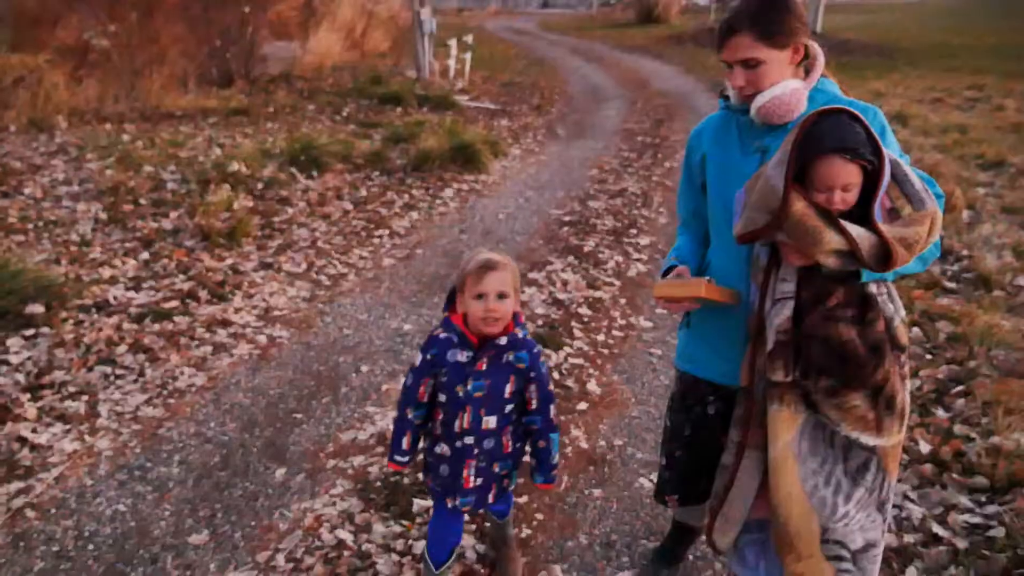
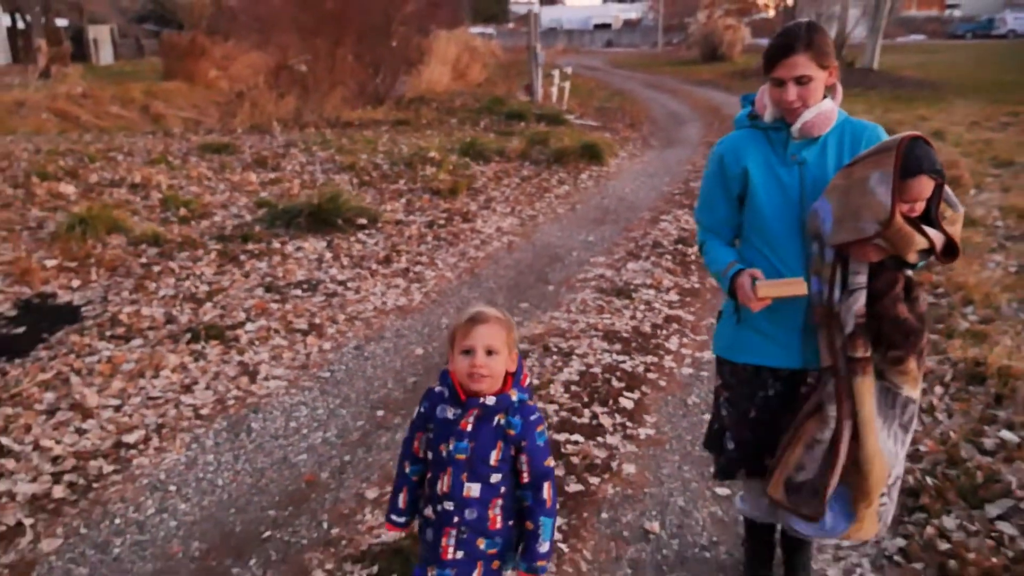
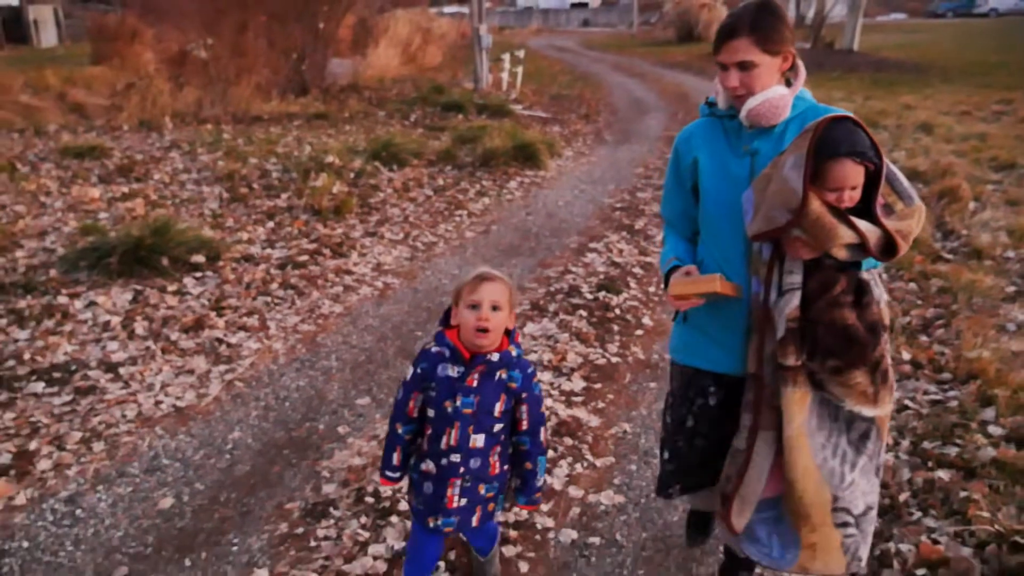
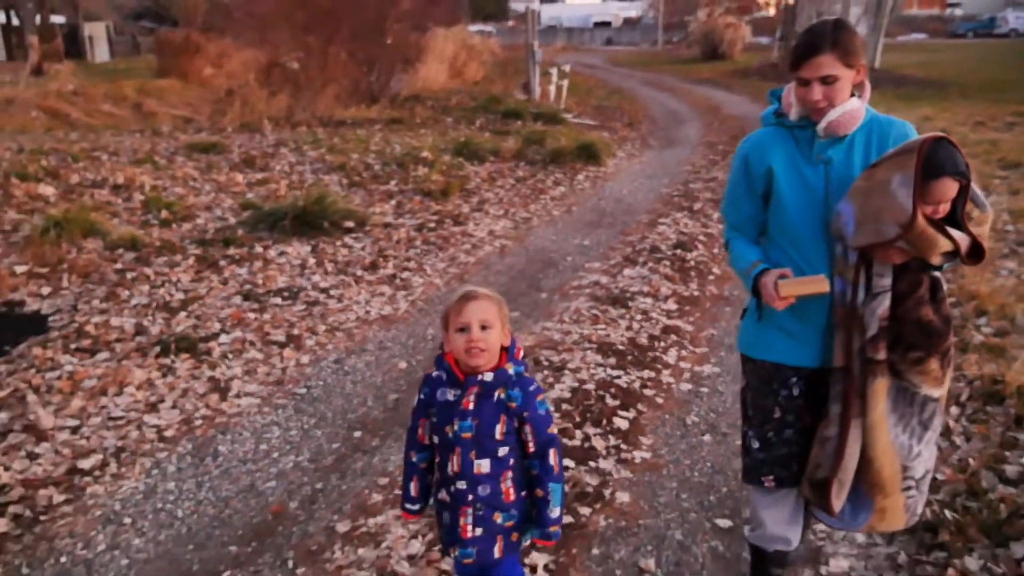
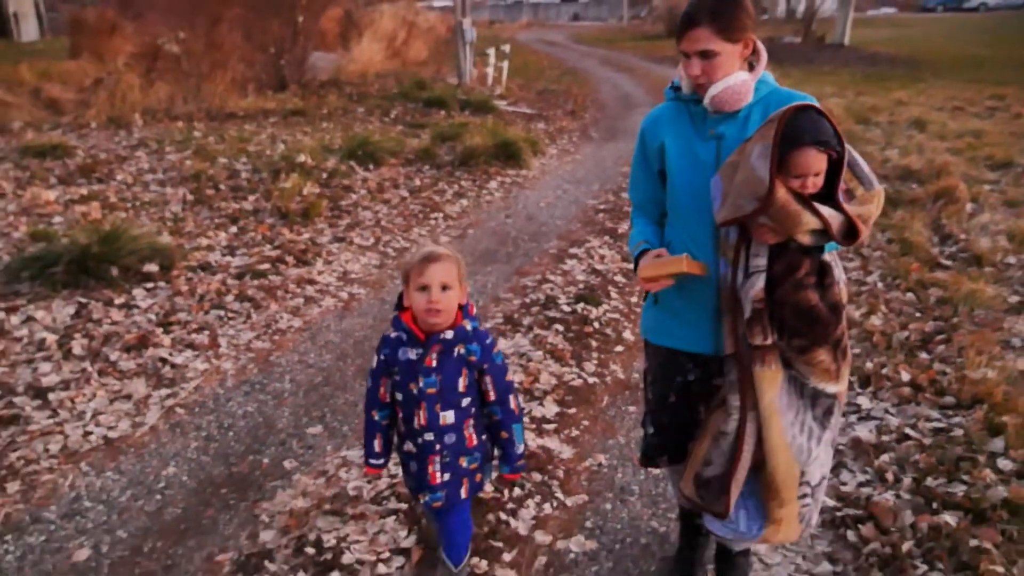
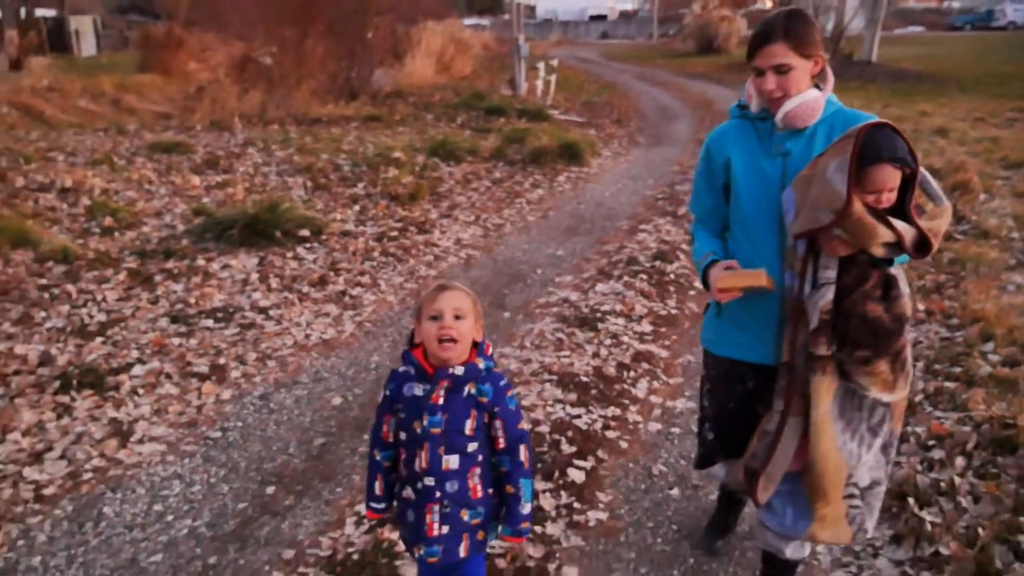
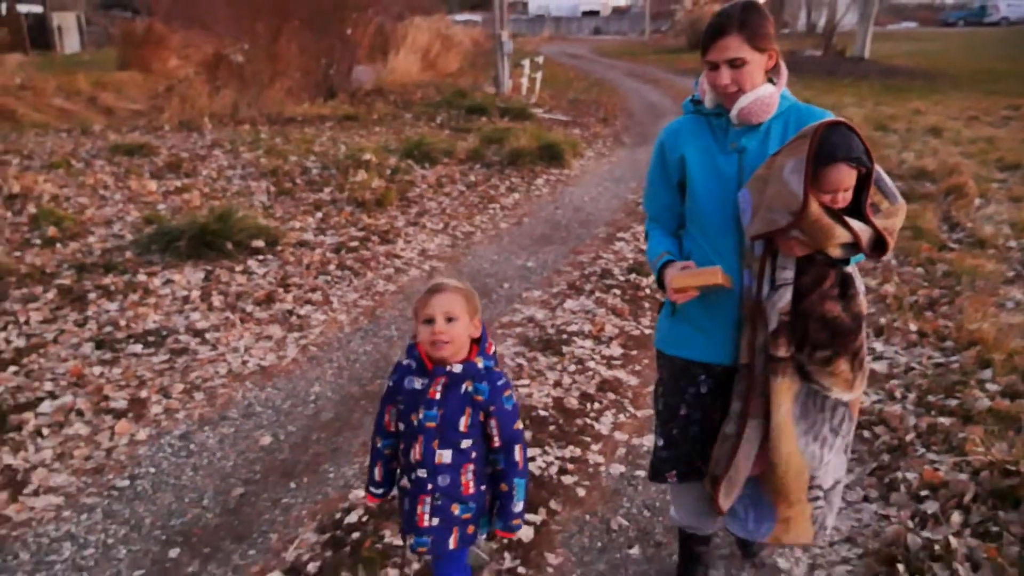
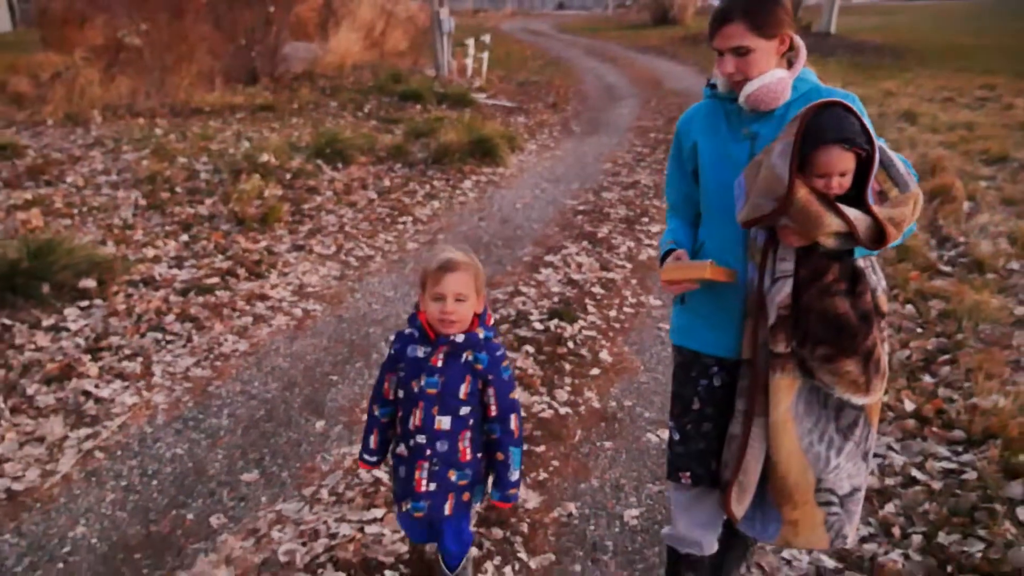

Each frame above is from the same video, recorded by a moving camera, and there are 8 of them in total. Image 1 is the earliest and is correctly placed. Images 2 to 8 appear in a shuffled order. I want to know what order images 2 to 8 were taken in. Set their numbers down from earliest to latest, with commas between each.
8, 5, 3, 7, 6, 4, 2
